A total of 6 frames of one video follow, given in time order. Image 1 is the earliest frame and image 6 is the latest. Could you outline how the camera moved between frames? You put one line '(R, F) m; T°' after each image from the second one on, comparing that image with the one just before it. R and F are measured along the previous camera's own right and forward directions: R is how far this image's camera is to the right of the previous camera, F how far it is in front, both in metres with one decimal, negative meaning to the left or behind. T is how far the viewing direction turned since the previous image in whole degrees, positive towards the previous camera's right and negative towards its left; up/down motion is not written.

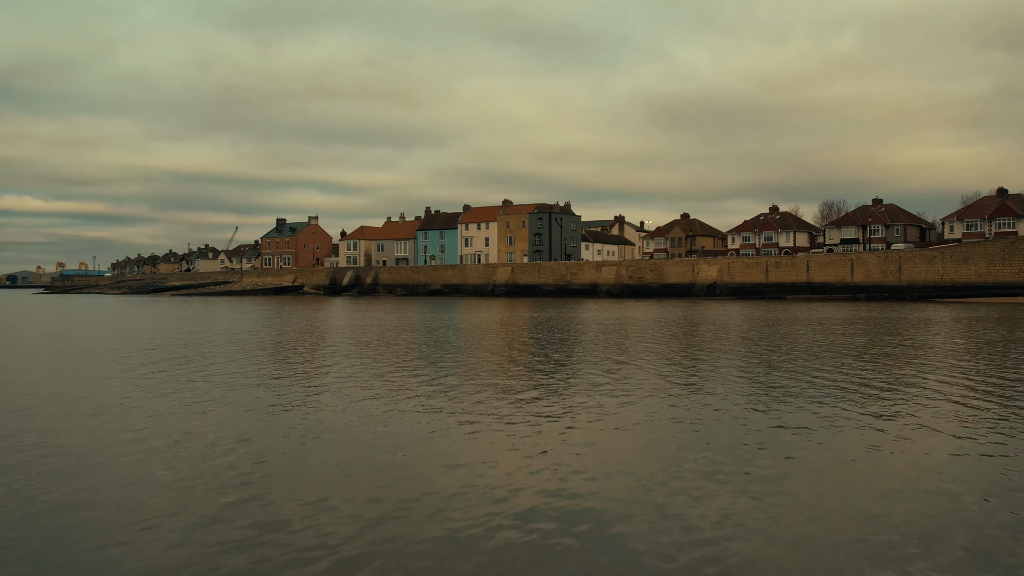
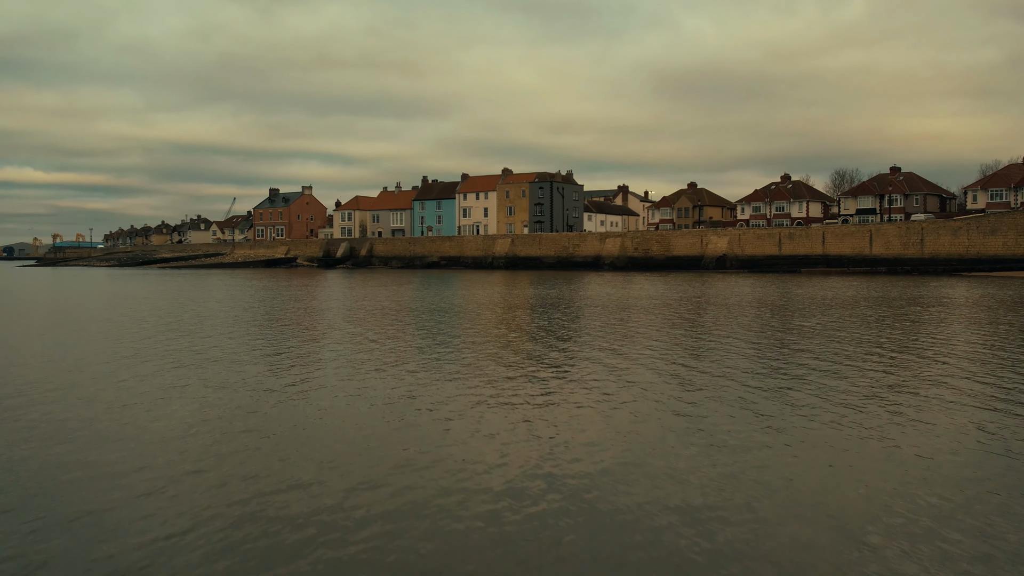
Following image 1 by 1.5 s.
(+0.2, +1.6) m; 0°
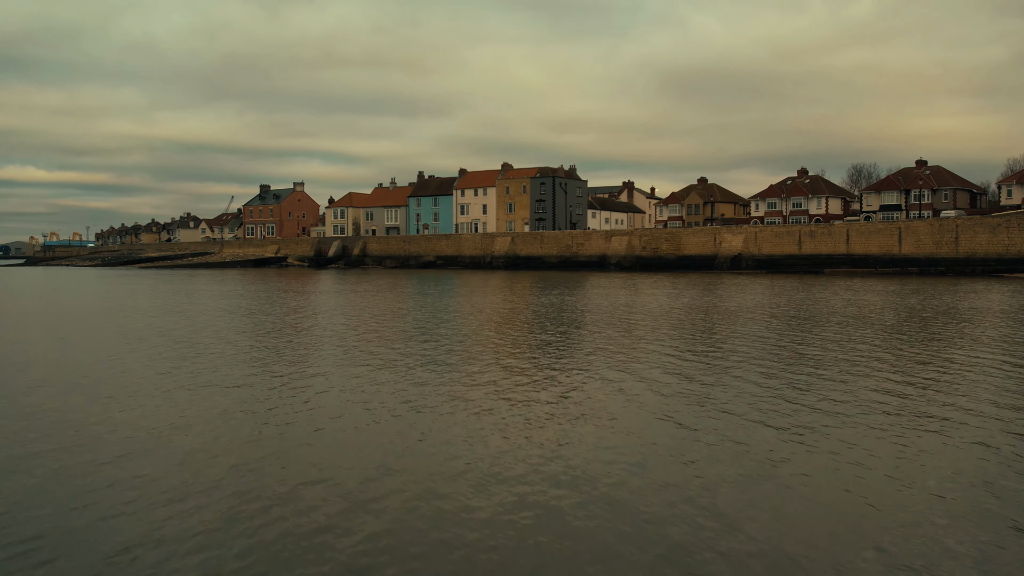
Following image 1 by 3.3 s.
(+0.2, +2.2) m; 0°
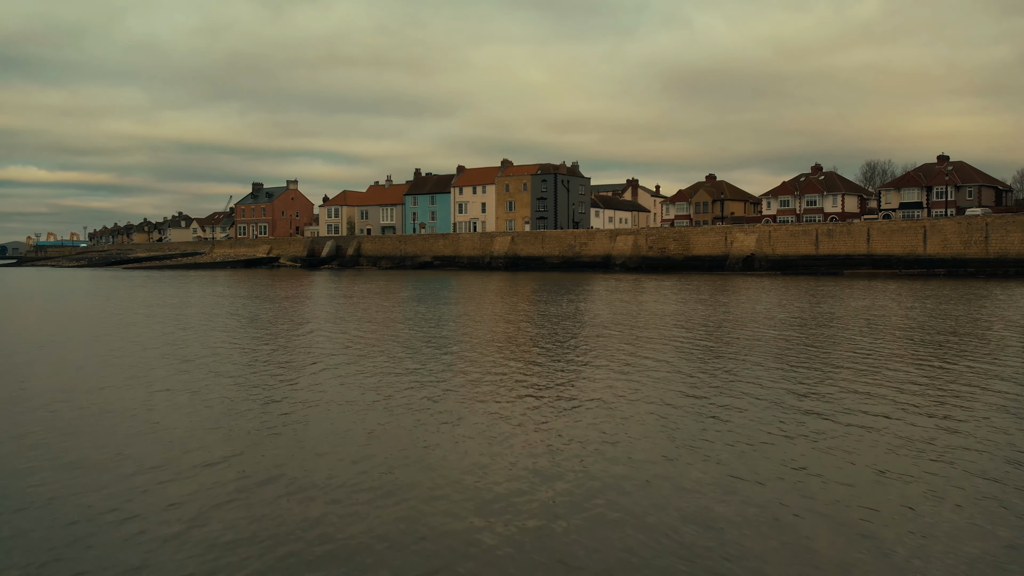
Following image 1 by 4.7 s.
(+0.2, +1.6) m; 0°
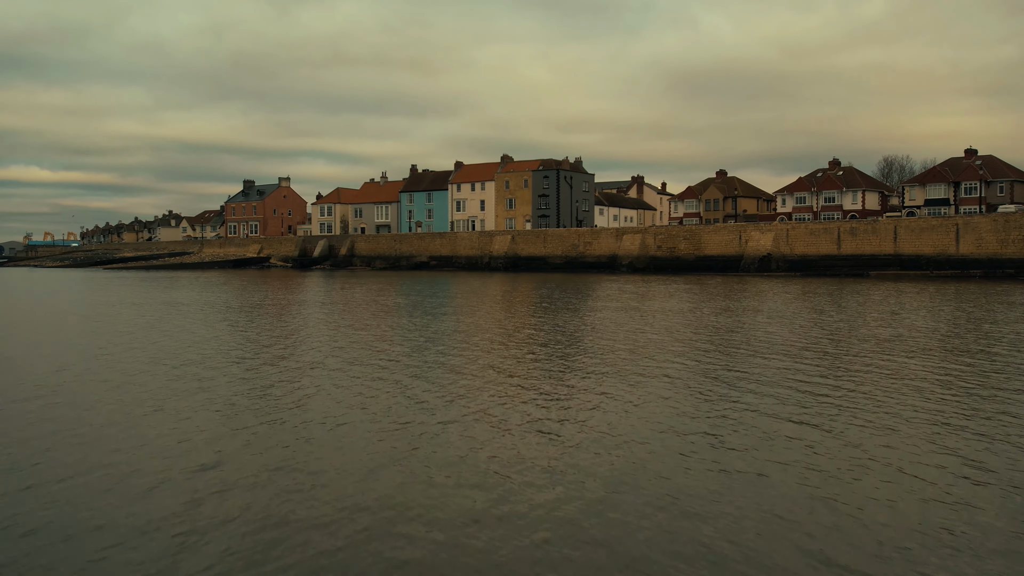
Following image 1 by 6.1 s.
(+0.1, +1.8) m; 0°
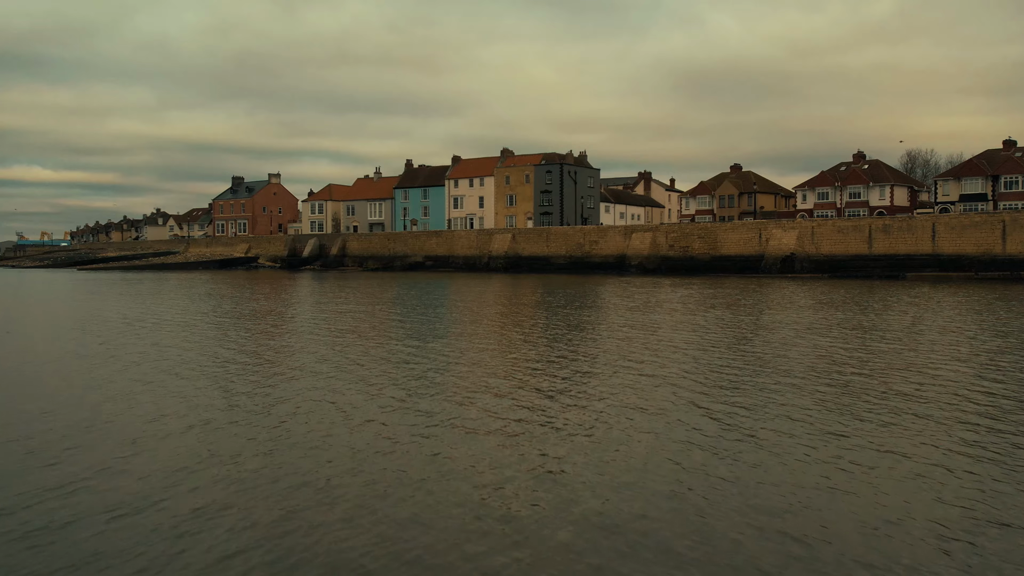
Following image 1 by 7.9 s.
(+0.2, +2.2) m; 0°
